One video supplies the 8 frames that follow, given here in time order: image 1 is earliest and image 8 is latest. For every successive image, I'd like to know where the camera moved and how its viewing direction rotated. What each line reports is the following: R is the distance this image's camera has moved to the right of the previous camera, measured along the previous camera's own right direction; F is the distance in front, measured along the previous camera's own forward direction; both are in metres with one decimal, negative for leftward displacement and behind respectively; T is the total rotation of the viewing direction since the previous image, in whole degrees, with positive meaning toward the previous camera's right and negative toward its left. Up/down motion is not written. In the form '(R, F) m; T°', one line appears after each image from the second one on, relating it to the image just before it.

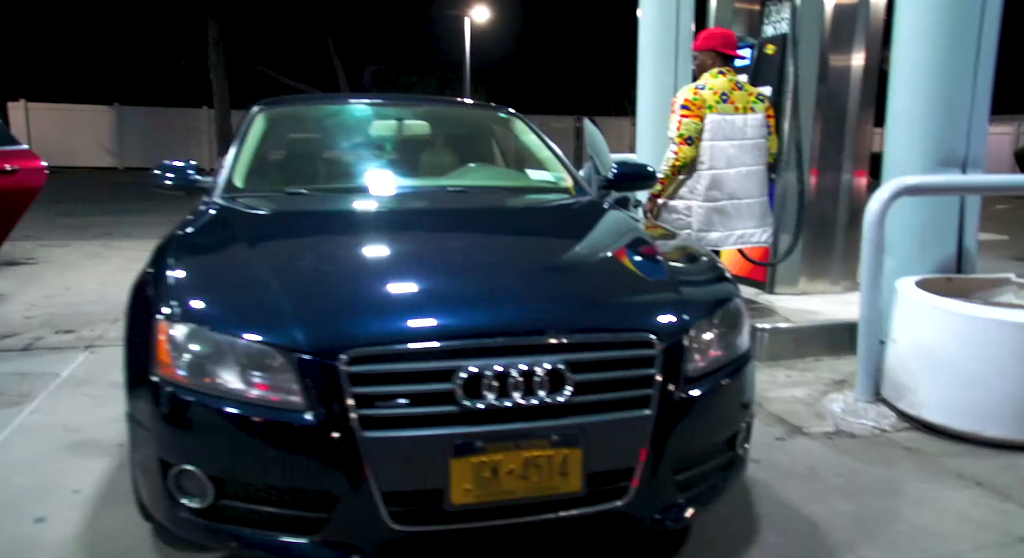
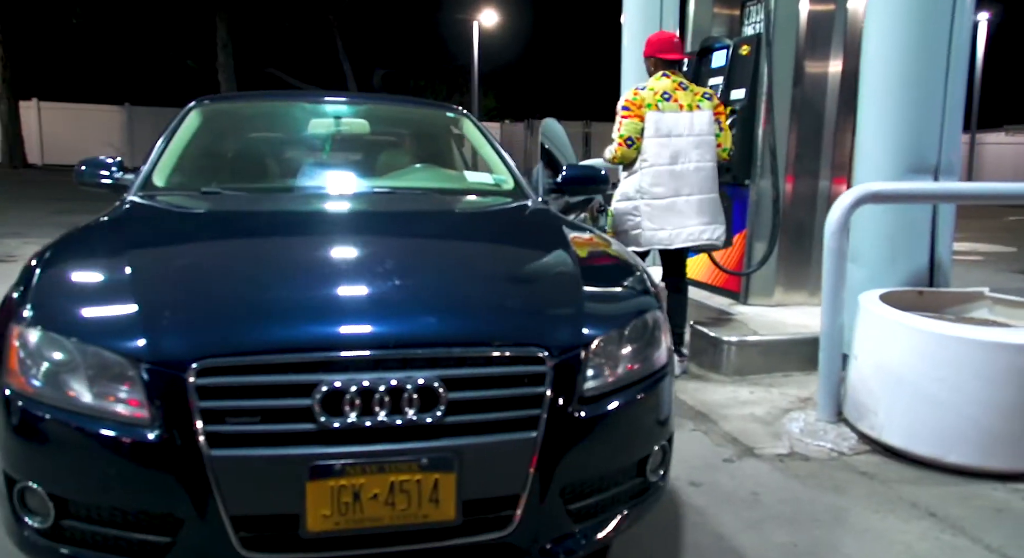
(+0.3, +0.2) m; -1°
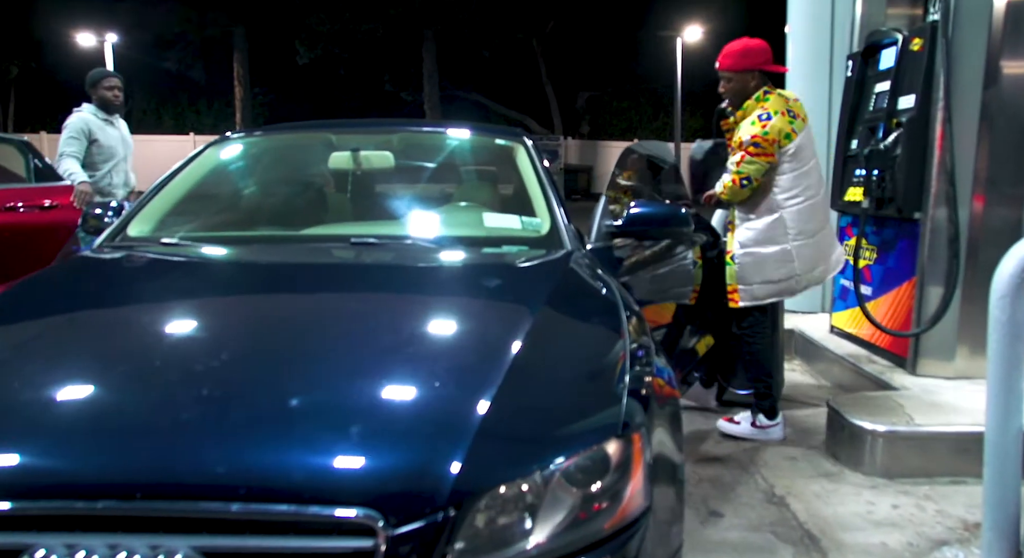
(+0.6, +0.8) m; -15°
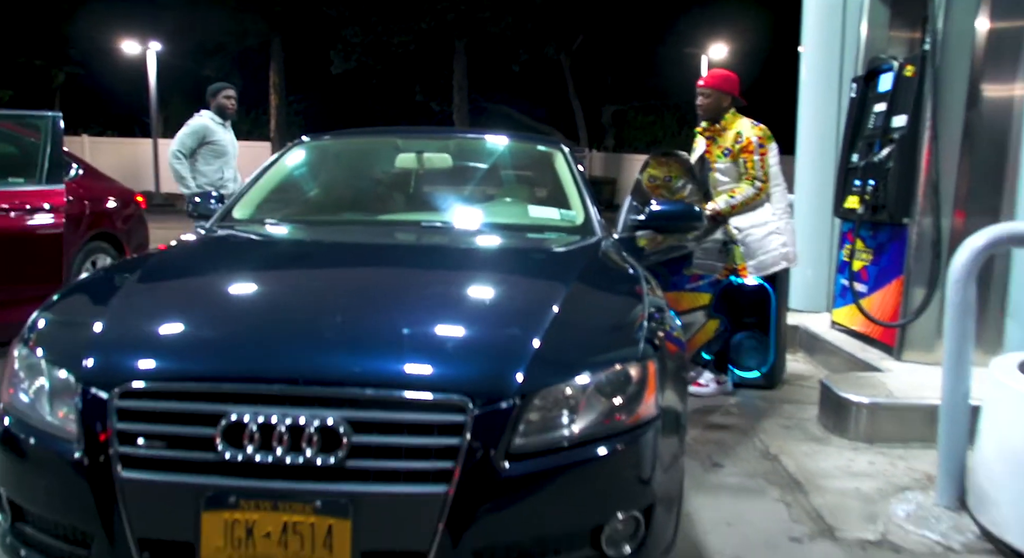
(-0.1, -0.6) m; -1°
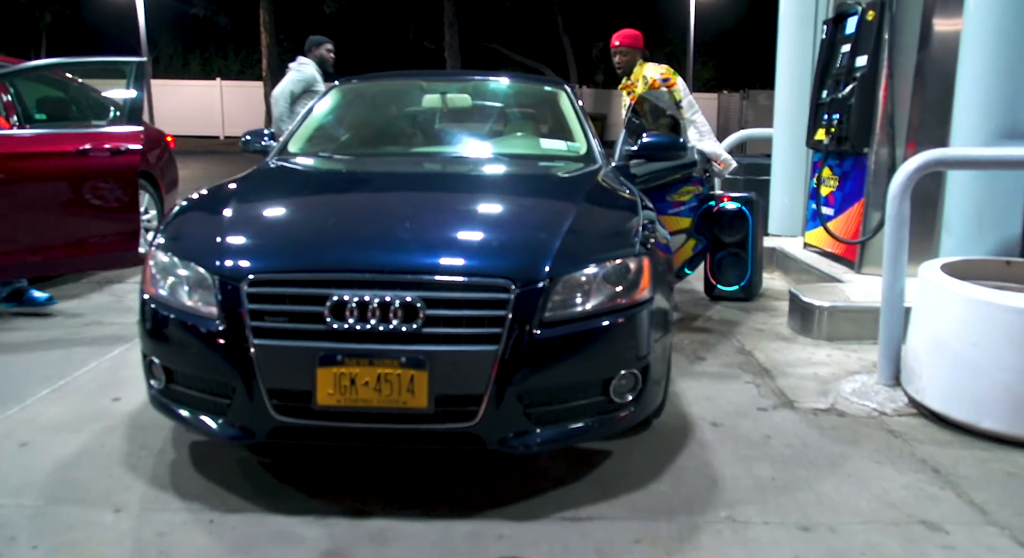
(-0.1, -0.6) m; +1°
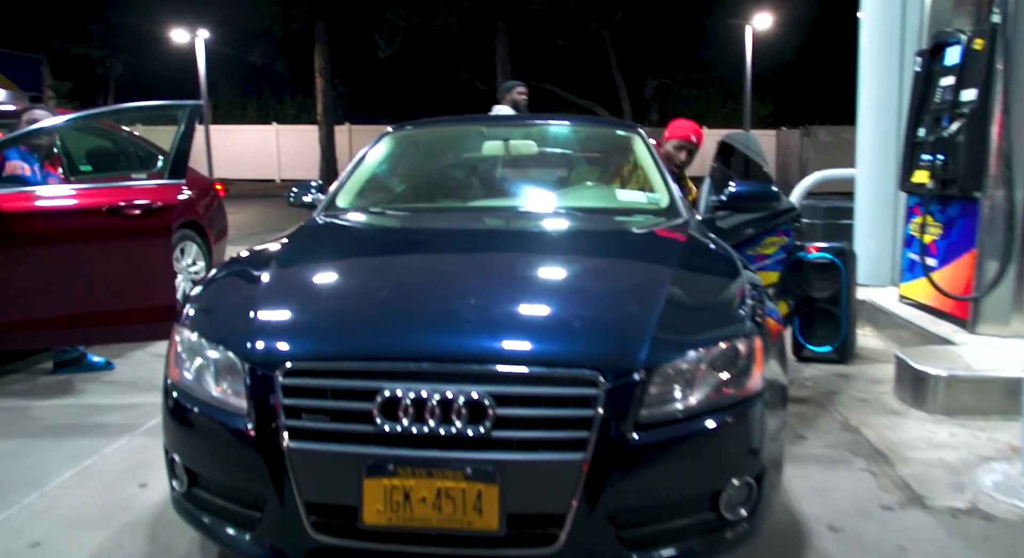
(-0.1, +0.4) m; -4°
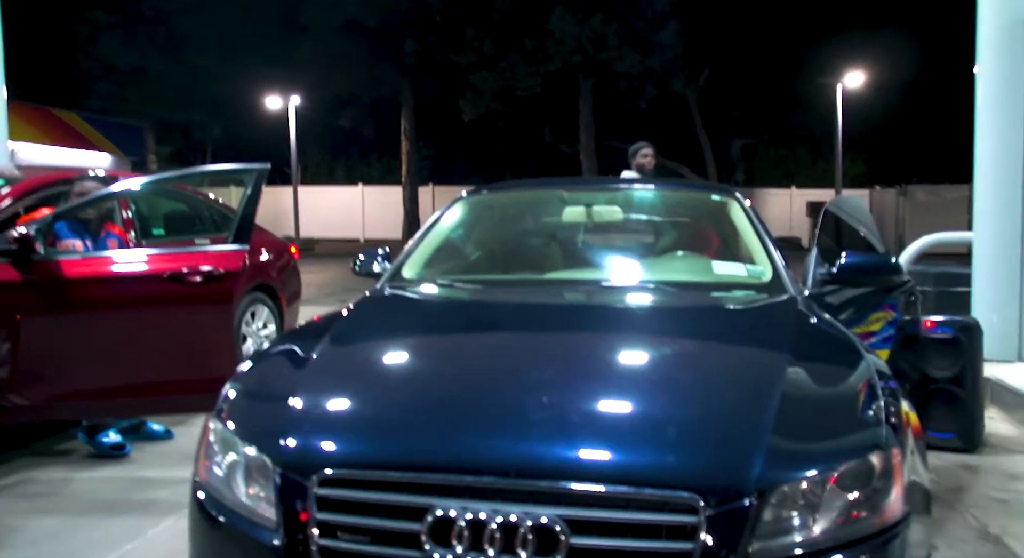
(0.0, +0.3) m; -6°
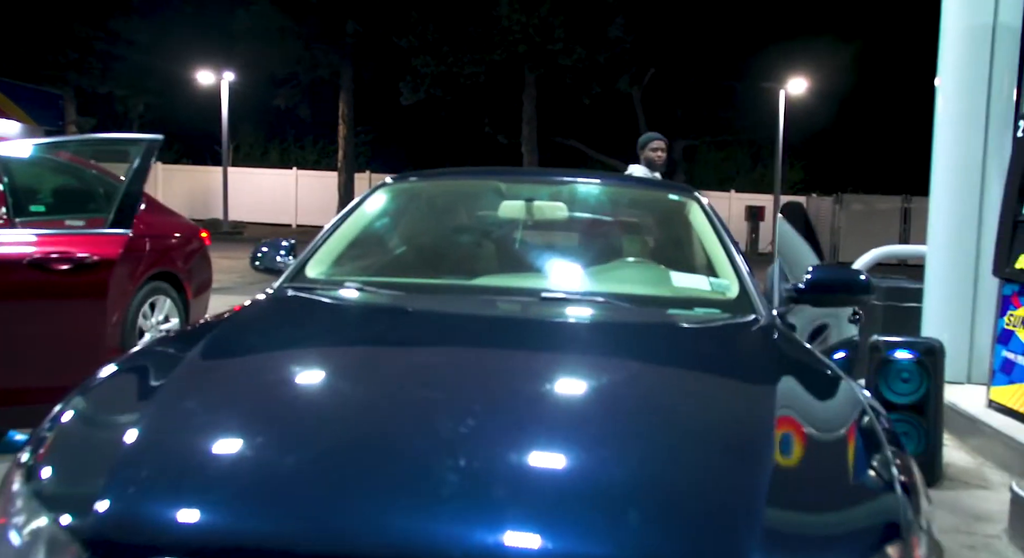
(0.0, +0.5) m; +4°
